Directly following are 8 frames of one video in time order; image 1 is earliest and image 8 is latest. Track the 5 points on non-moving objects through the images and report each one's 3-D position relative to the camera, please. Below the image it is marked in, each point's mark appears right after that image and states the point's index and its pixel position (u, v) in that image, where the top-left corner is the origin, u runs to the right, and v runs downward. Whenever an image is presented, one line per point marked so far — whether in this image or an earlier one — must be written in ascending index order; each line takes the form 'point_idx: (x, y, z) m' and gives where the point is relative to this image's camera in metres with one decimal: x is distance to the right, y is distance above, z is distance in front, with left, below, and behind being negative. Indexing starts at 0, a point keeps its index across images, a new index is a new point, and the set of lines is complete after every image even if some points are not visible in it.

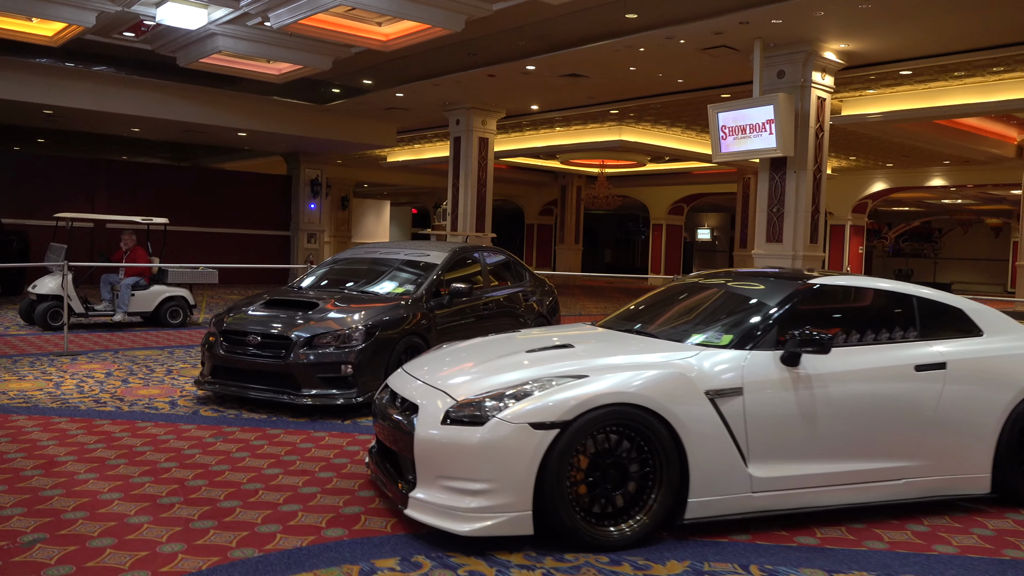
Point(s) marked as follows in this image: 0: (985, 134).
0: (+11.3, +3.7, +19.3) m
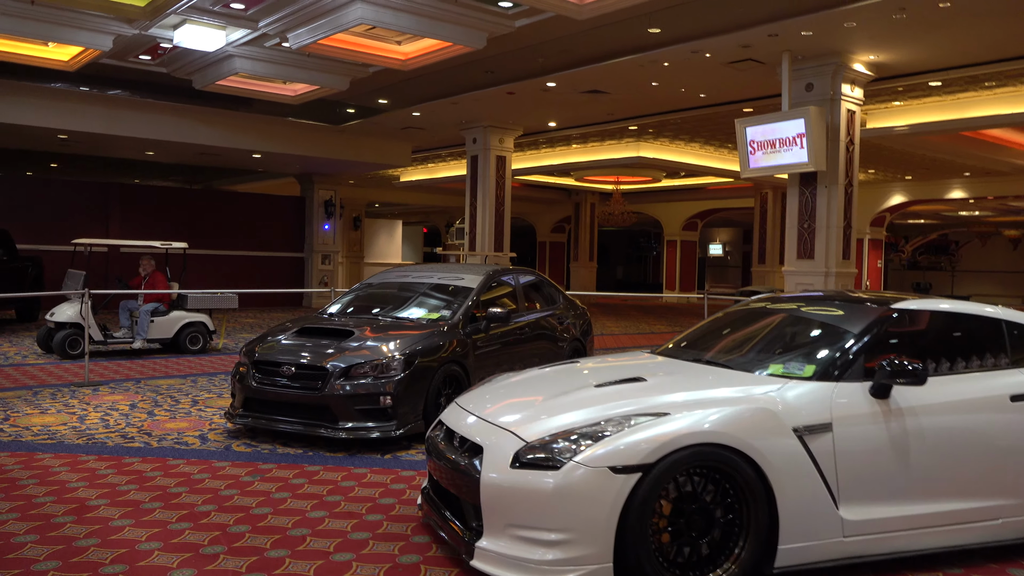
0: (+11.8, +3.4, +19.0) m
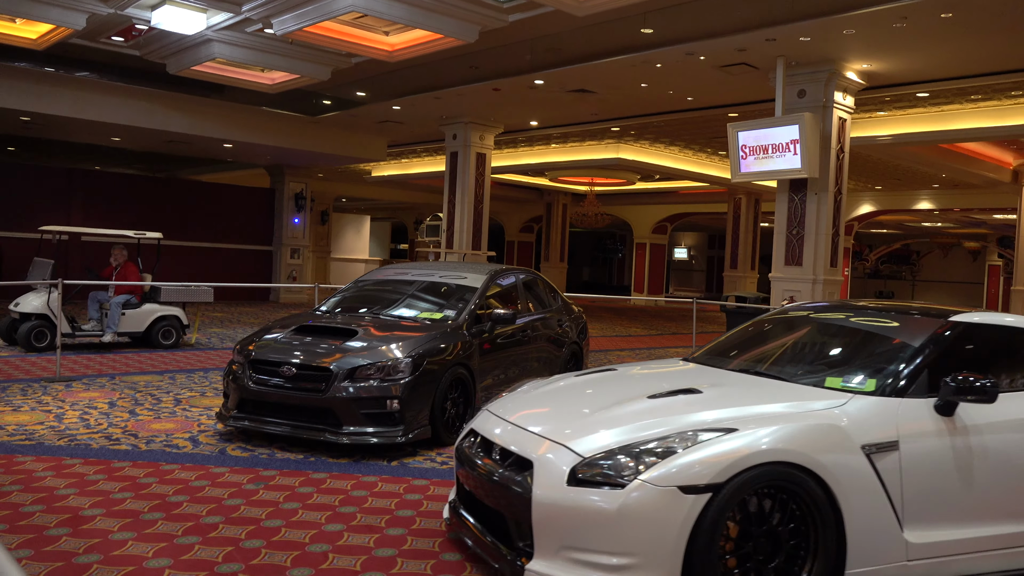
0: (+11.3, +3.1, +19.3) m
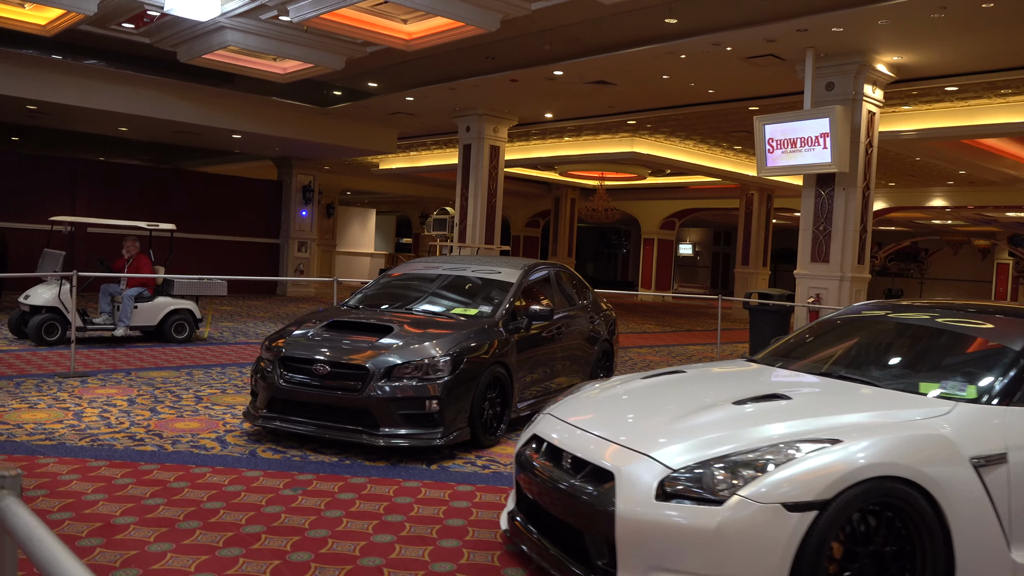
0: (+11.6, +3.1, +19.0) m
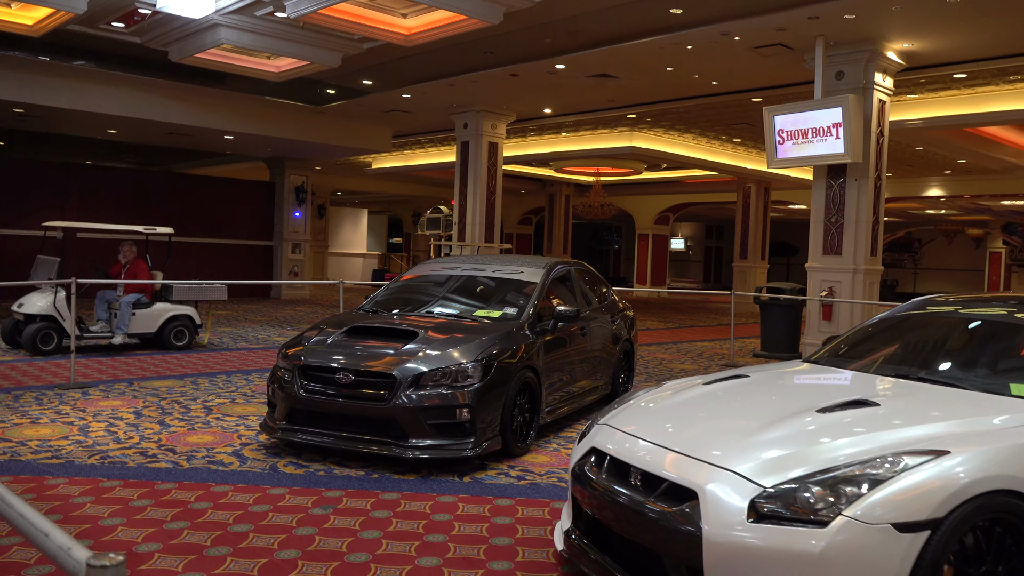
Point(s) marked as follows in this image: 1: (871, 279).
0: (+11.6, +3.4, +18.9) m
1: (+5.3, +0.1, +11.8) m
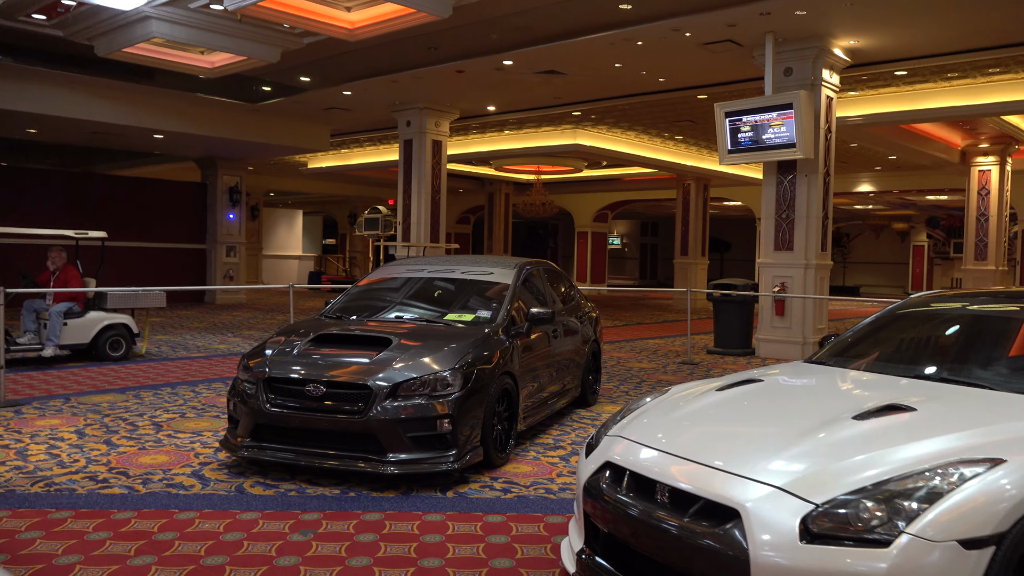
0: (+10.2, +3.6, +19.5) m
1: (+4.6, +0.2, +11.9) m
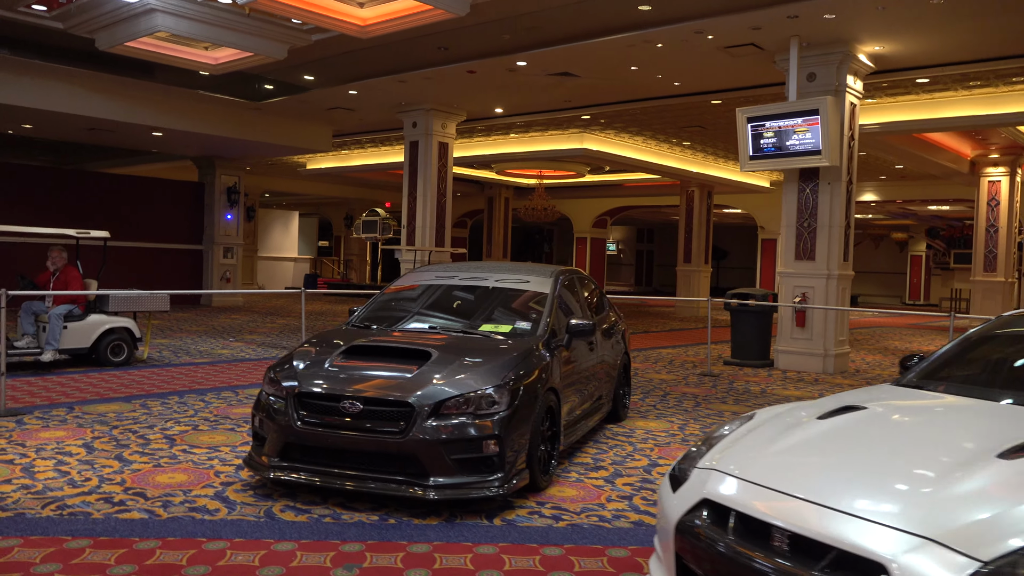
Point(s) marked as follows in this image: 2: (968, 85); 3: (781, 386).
0: (+10.4, +3.3, +19.3) m
1: (+4.8, +0.1, +11.6) m
2: (+7.4, +3.3, +13.1) m
3: (+3.5, -1.3, +10.4) m
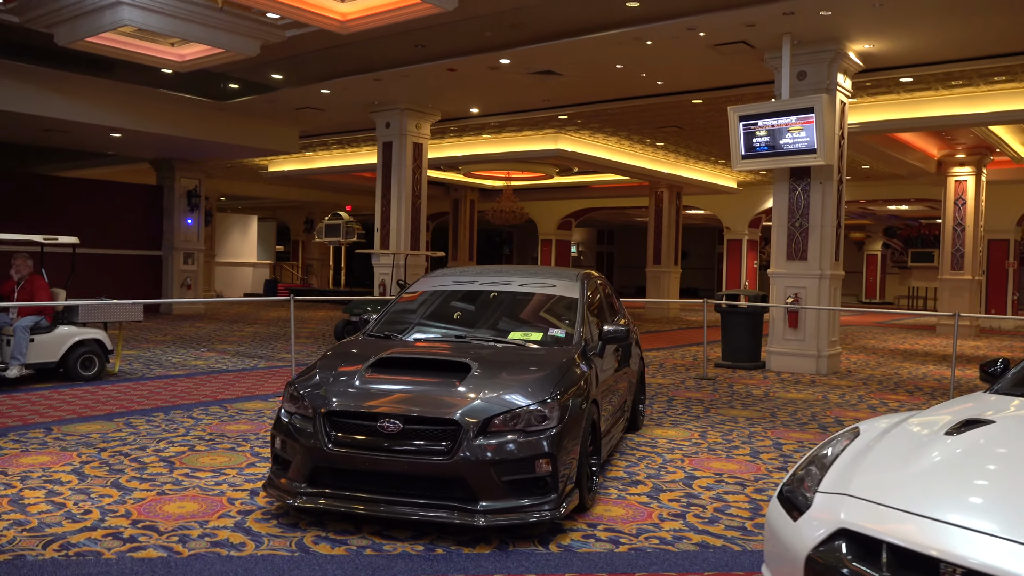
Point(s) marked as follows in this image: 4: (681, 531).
0: (+9.8, +3.4, +19.5) m
1: (+4.6, +0.1, +11.5) m
2: (+7.1, +3.3, +13.2) m
3: (+3.4, -1.3, +10.2) m
4: (+0.9, -1.3, +4.4) m
